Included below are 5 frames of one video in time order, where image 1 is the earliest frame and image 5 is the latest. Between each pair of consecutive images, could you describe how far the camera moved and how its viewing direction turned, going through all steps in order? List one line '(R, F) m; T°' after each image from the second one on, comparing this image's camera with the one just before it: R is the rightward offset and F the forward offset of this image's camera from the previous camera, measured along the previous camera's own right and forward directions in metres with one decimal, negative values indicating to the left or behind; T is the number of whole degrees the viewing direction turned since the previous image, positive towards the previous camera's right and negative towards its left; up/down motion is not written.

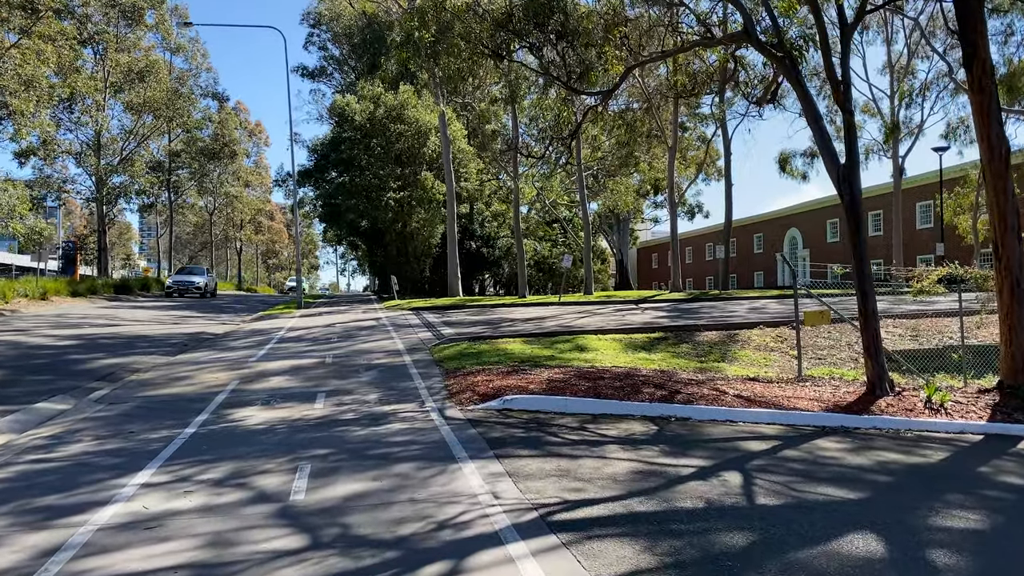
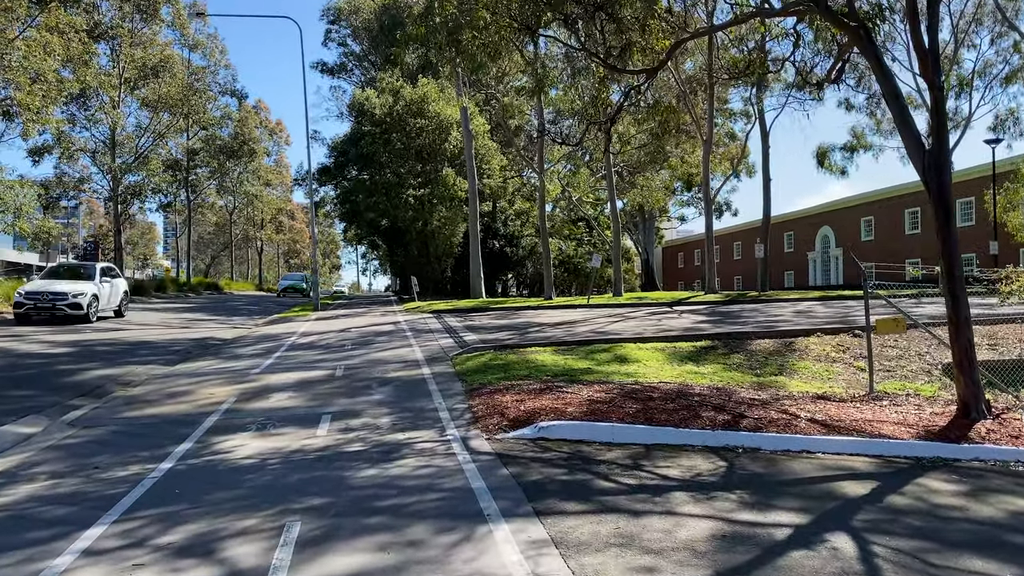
(-0.1, +1.3) m; -1°
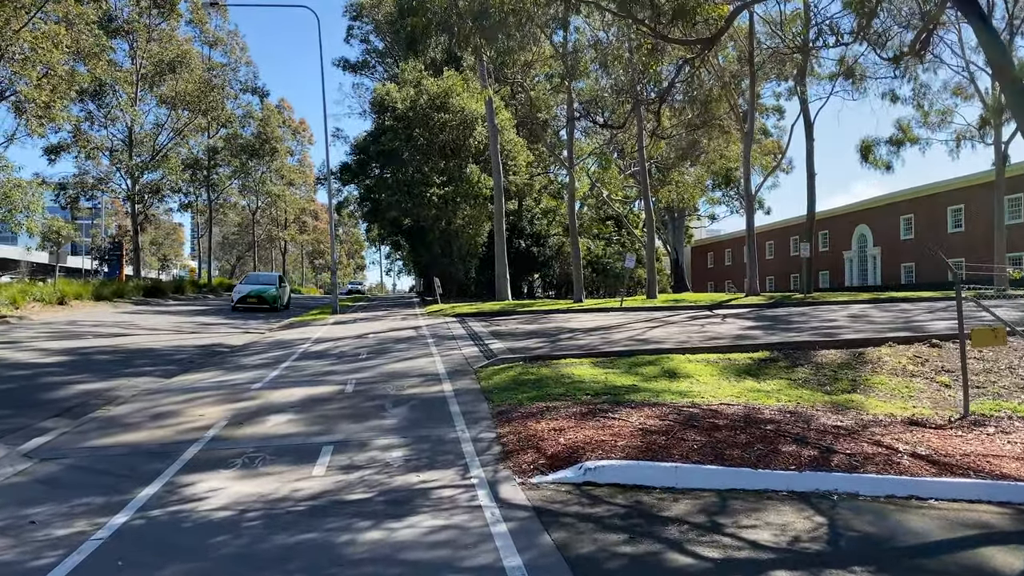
(-0.1, +1.3) m; -2°
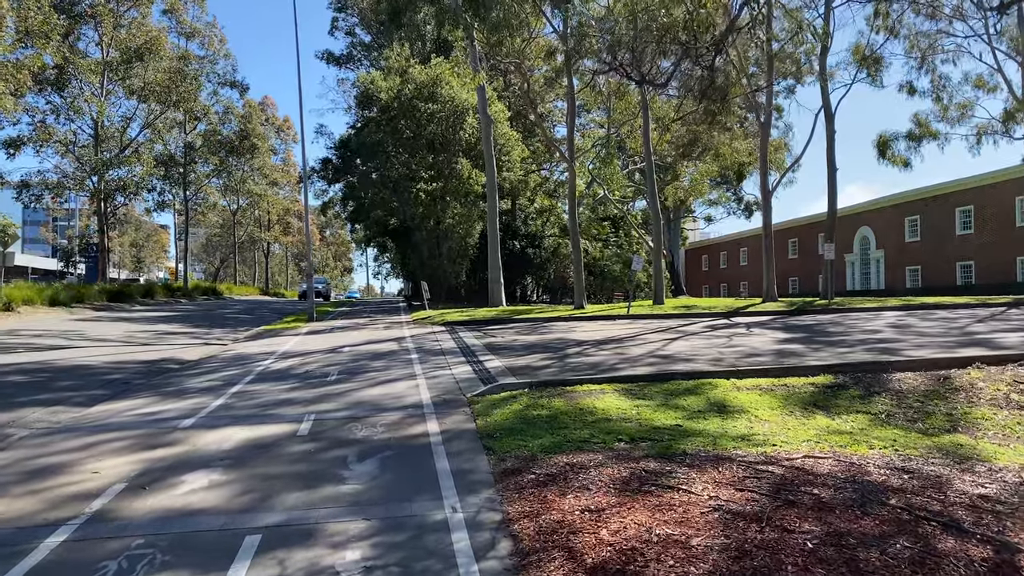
(-0.1, +2.2) m; +1°
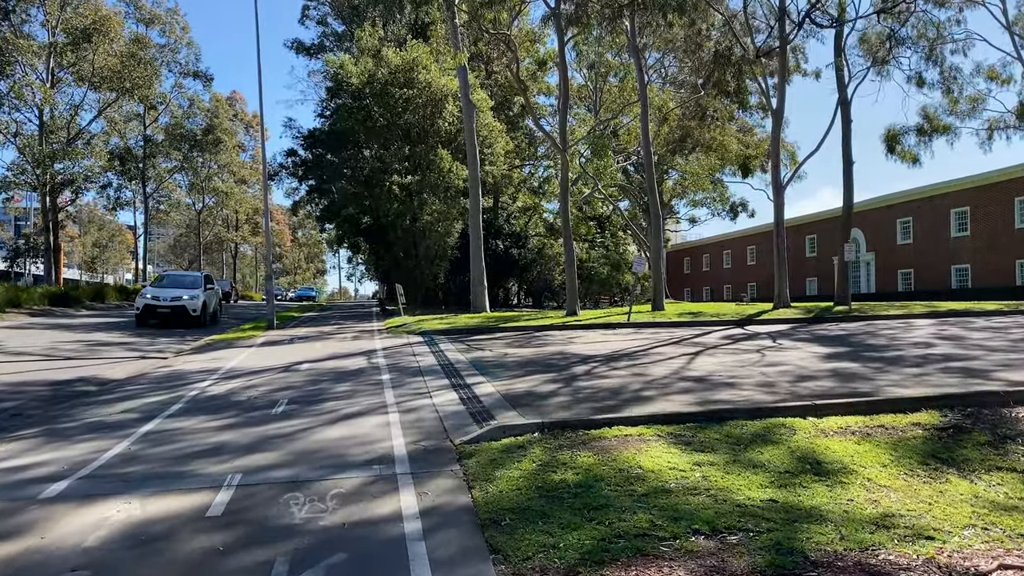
(-0.2, +2.3) m; +2°
